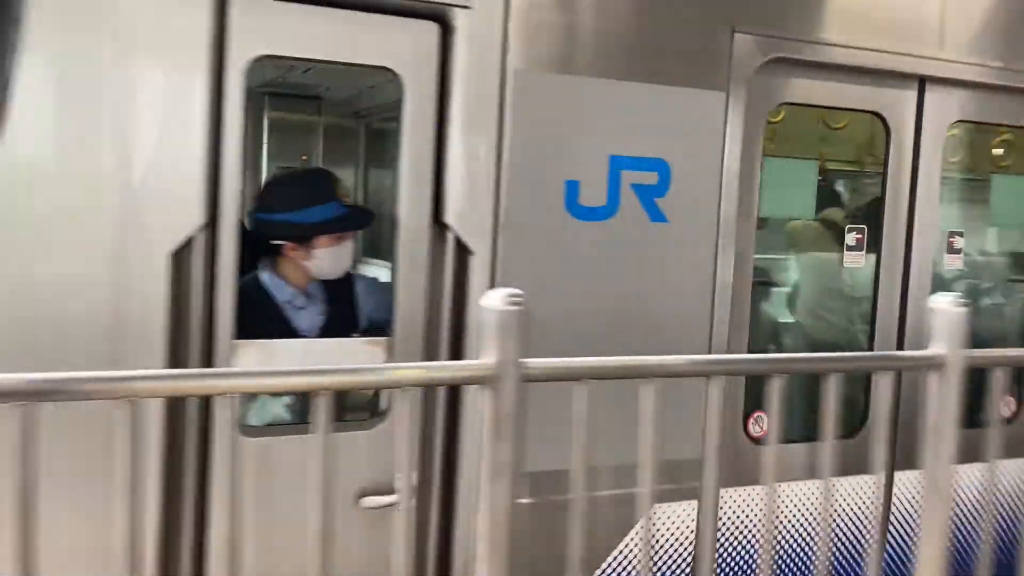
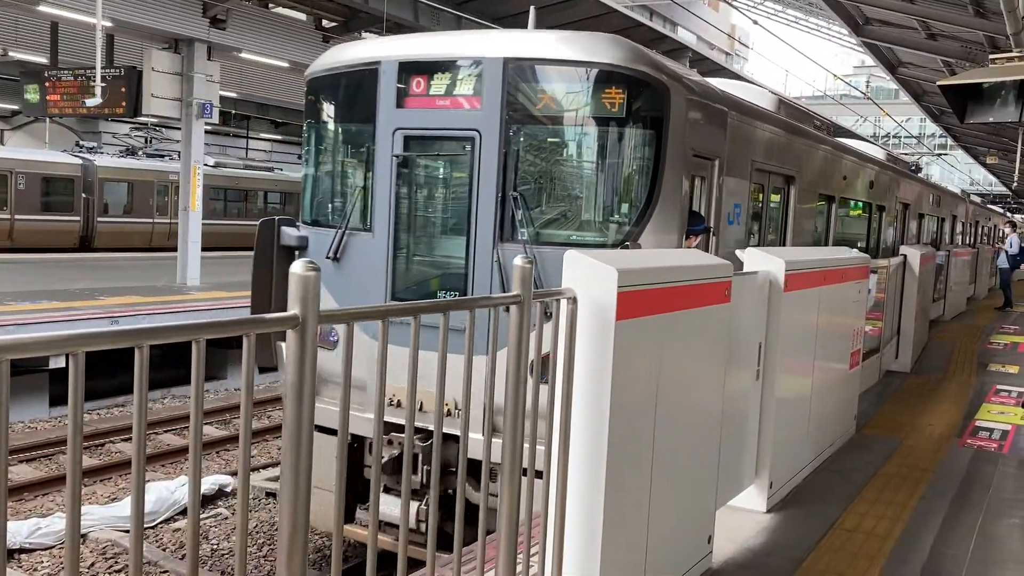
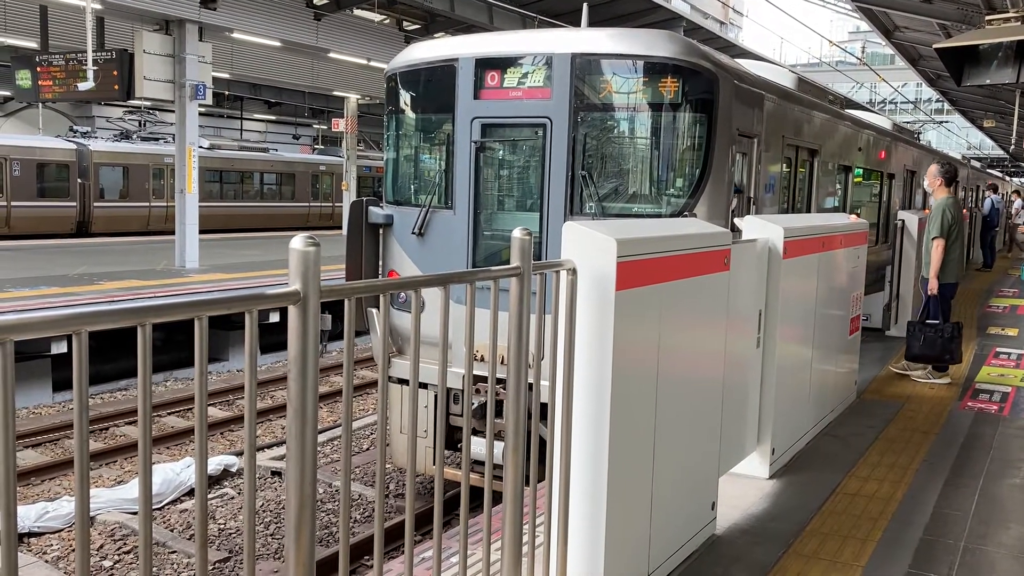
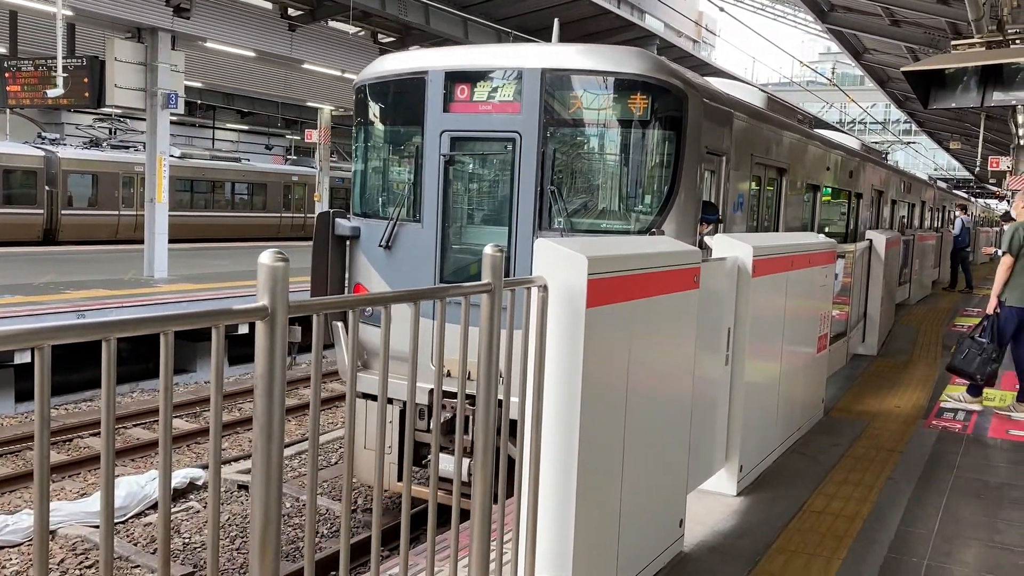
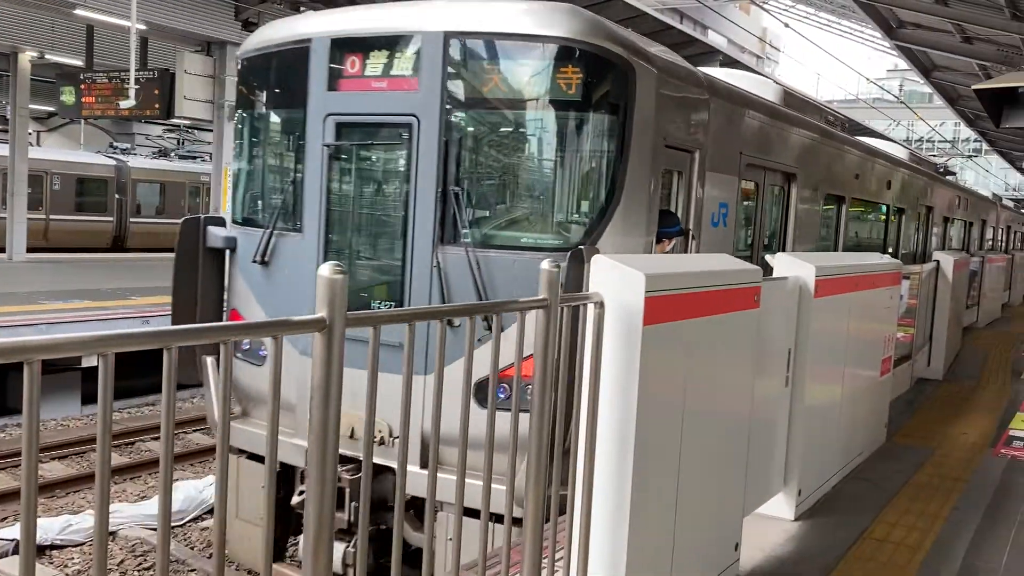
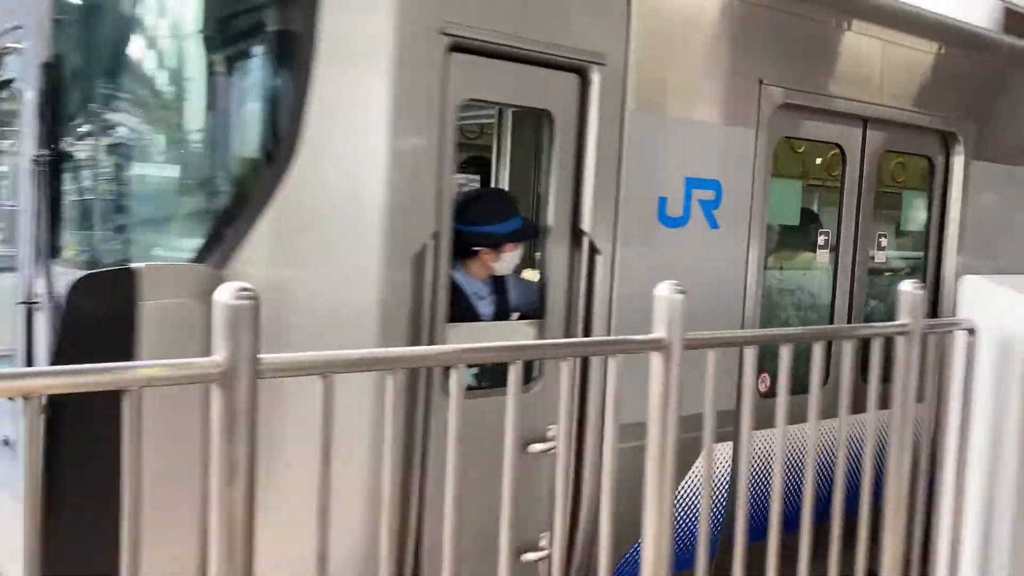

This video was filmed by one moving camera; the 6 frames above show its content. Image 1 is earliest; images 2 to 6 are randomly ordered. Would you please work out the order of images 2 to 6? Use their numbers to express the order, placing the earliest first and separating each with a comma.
6, 5, 2, 4, 3
